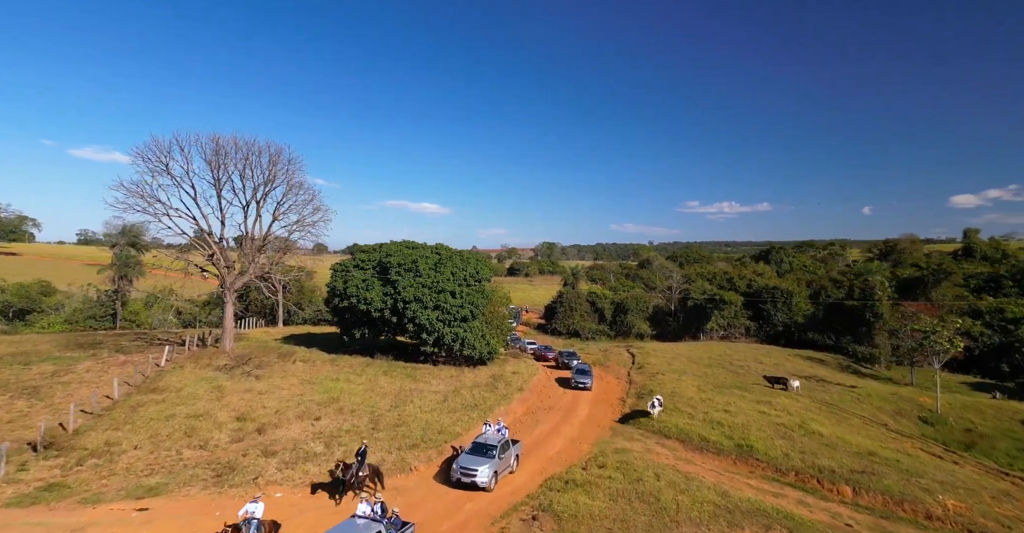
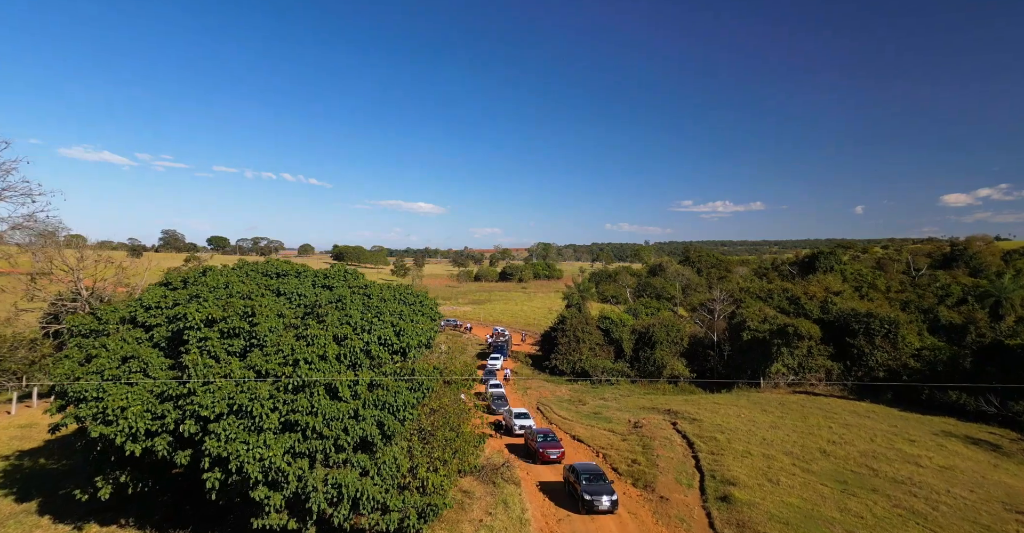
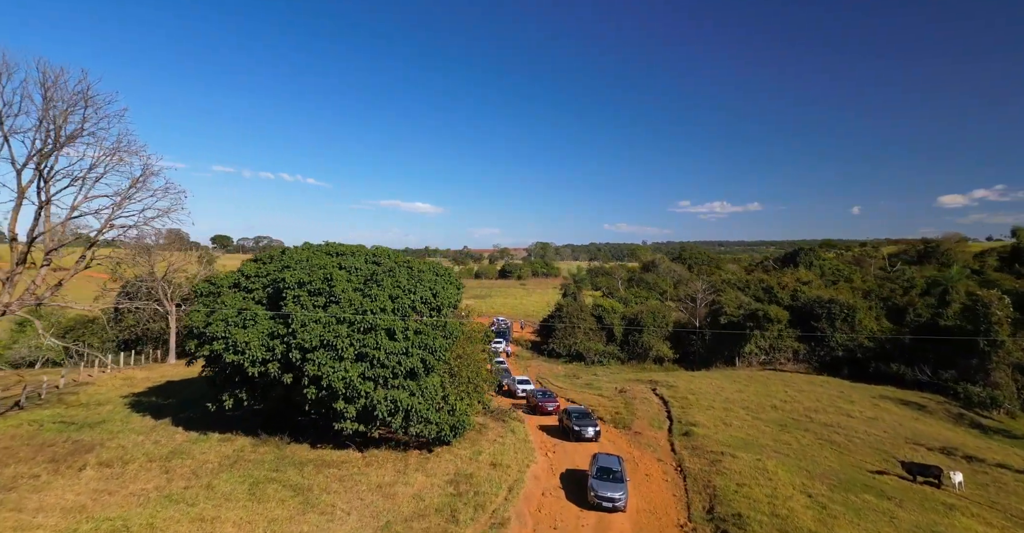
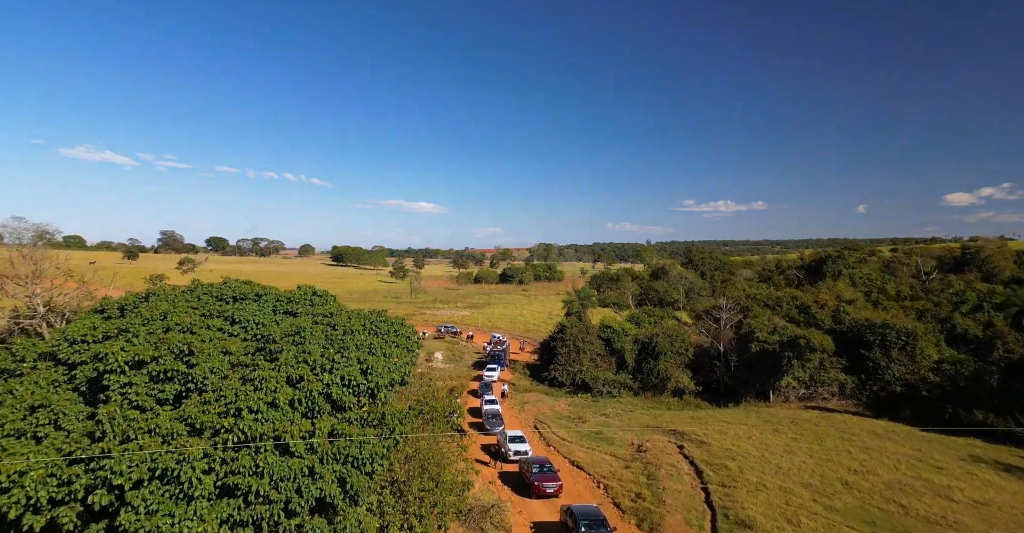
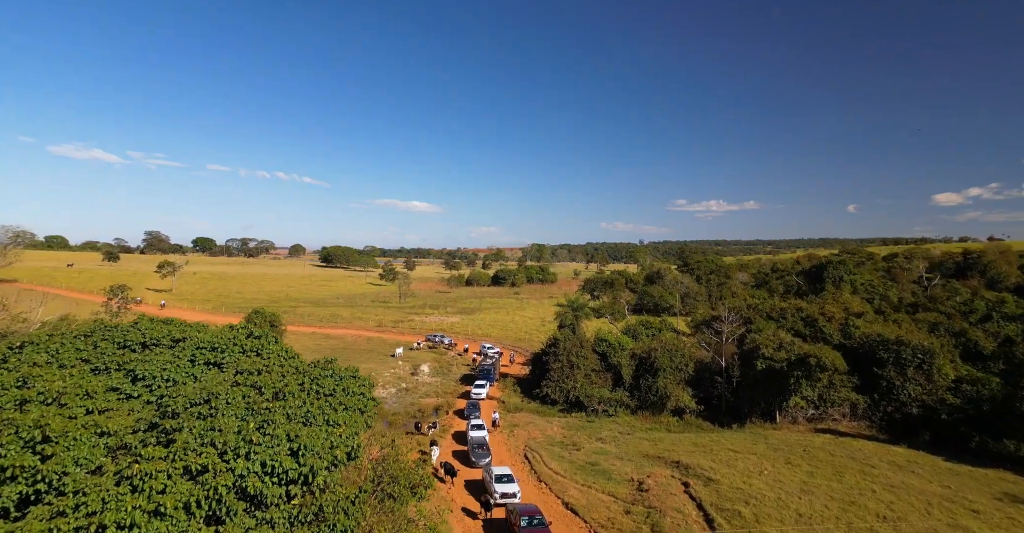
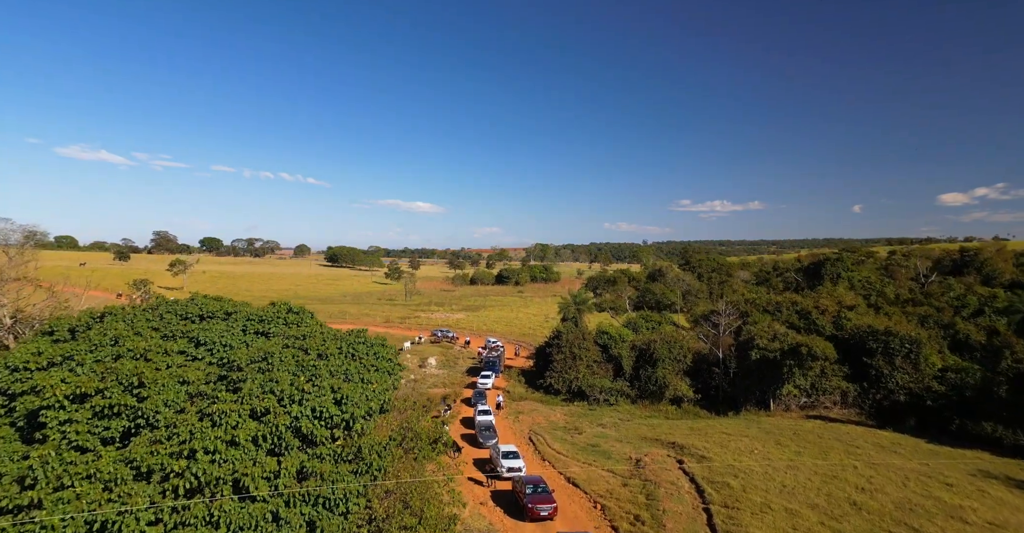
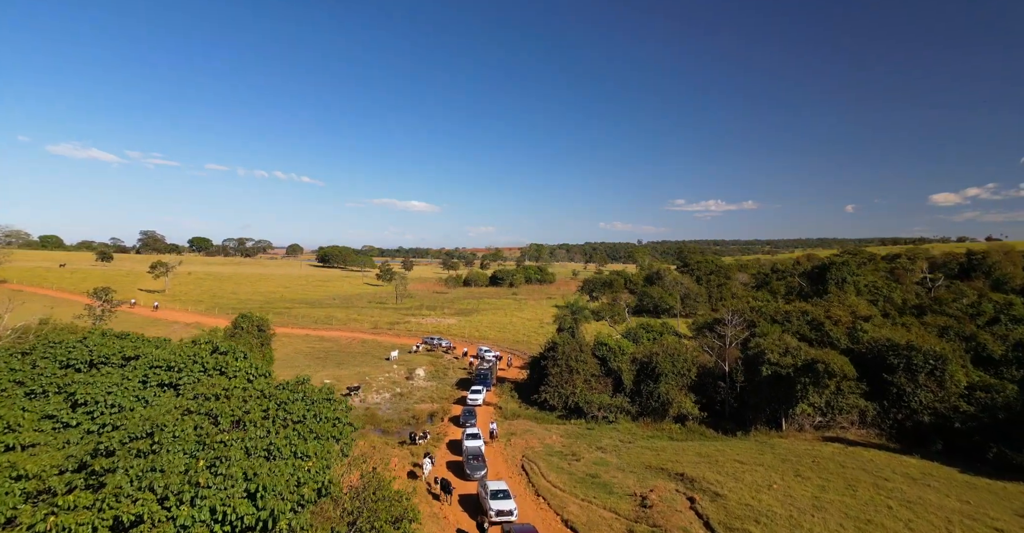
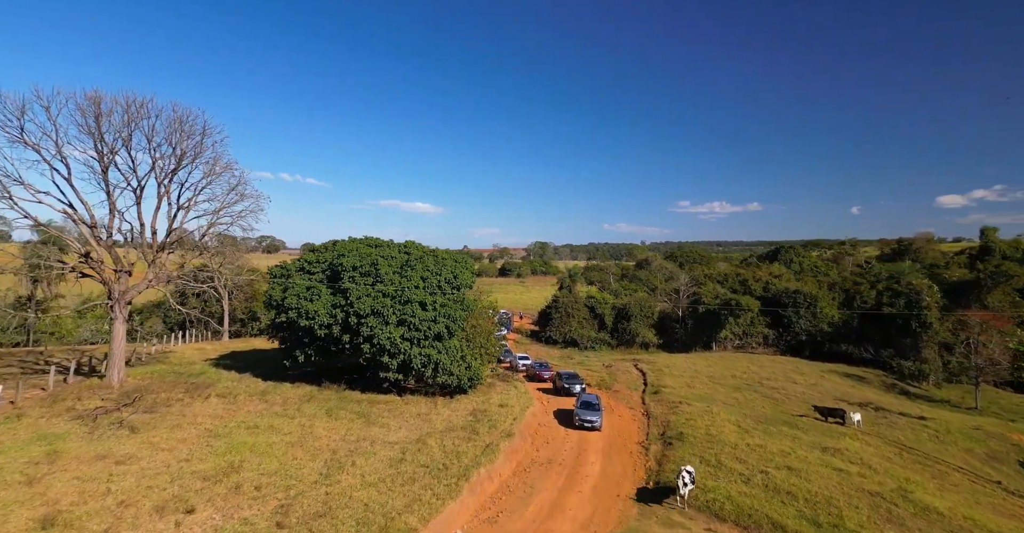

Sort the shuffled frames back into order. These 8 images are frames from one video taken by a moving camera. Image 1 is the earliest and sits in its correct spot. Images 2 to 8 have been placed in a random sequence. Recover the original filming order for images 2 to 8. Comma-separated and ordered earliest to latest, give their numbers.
8, 3, 2, 4, 6, 5, 7
